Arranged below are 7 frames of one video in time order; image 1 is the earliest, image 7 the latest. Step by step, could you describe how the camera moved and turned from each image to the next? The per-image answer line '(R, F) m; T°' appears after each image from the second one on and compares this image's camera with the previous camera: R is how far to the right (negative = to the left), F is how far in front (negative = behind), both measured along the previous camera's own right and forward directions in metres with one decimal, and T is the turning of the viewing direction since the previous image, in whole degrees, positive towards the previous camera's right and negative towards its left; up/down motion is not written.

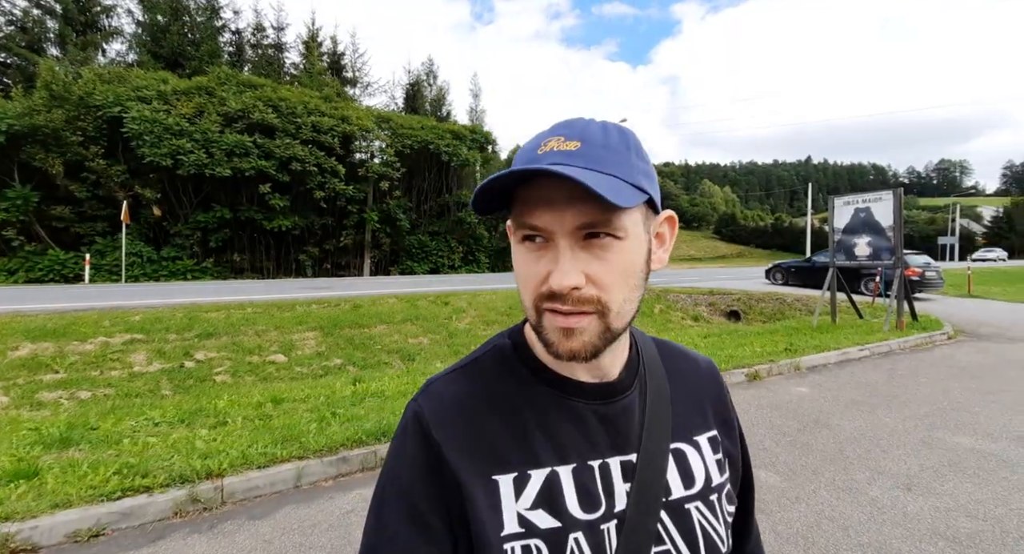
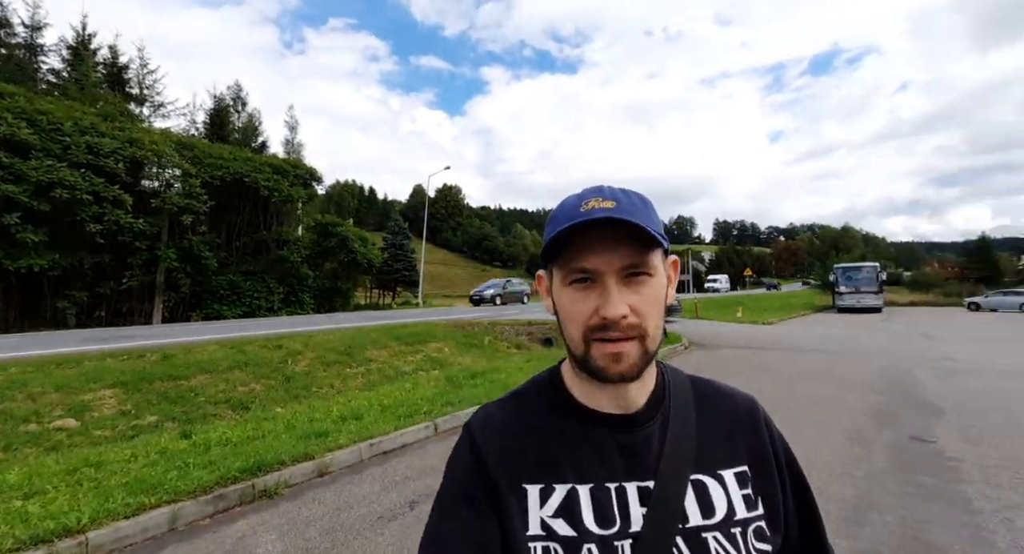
(-0.6, -1.0) m; +23°
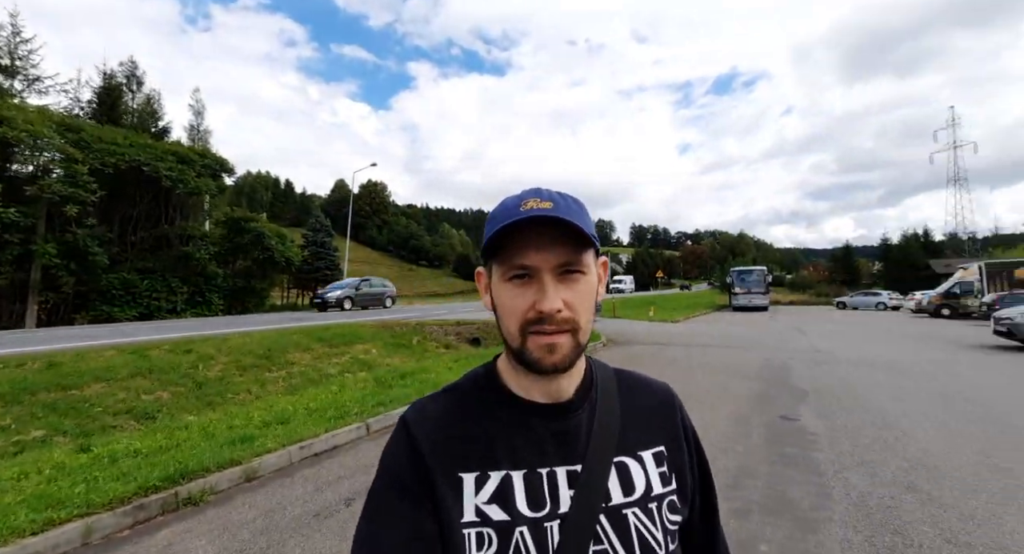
(-0.1, -0.3) m; +9°
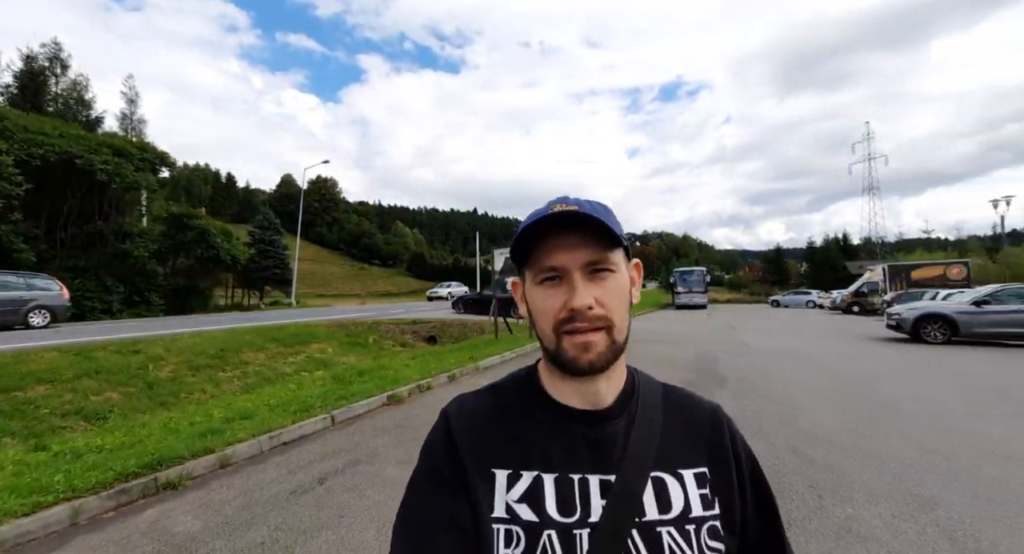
(0.0, -0.6) m; +6°
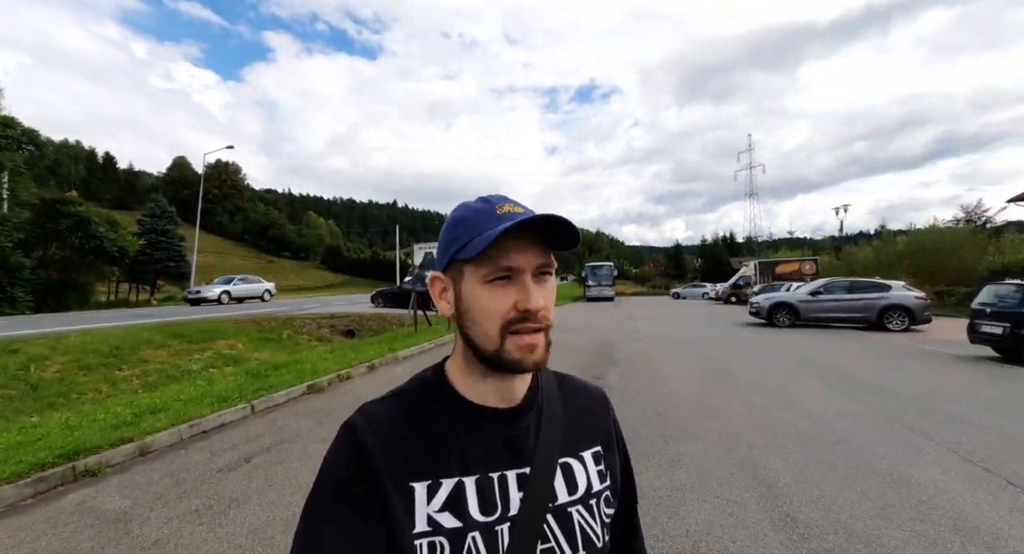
(+0.1, -0.8) m; +10°
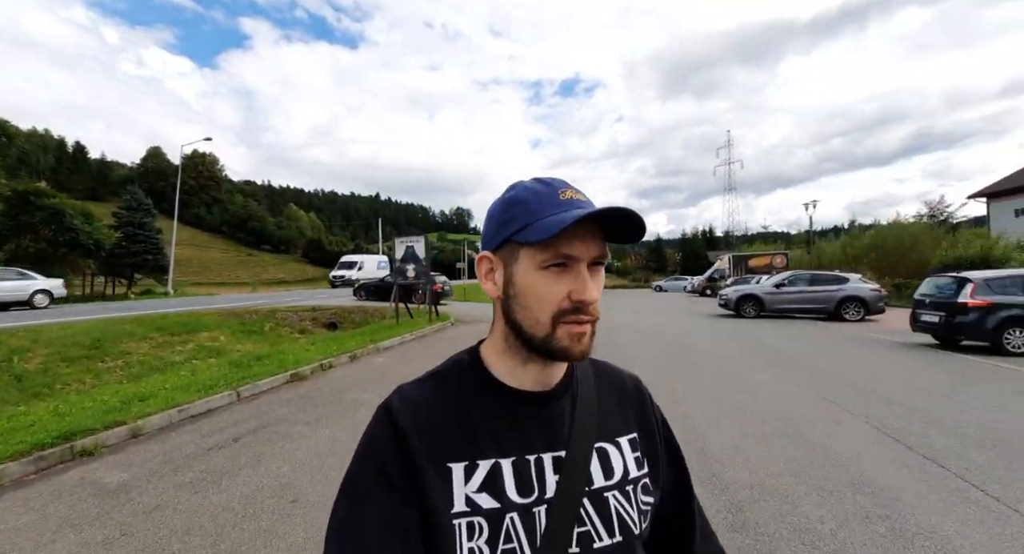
(+0.2, -0.5) m; +2°
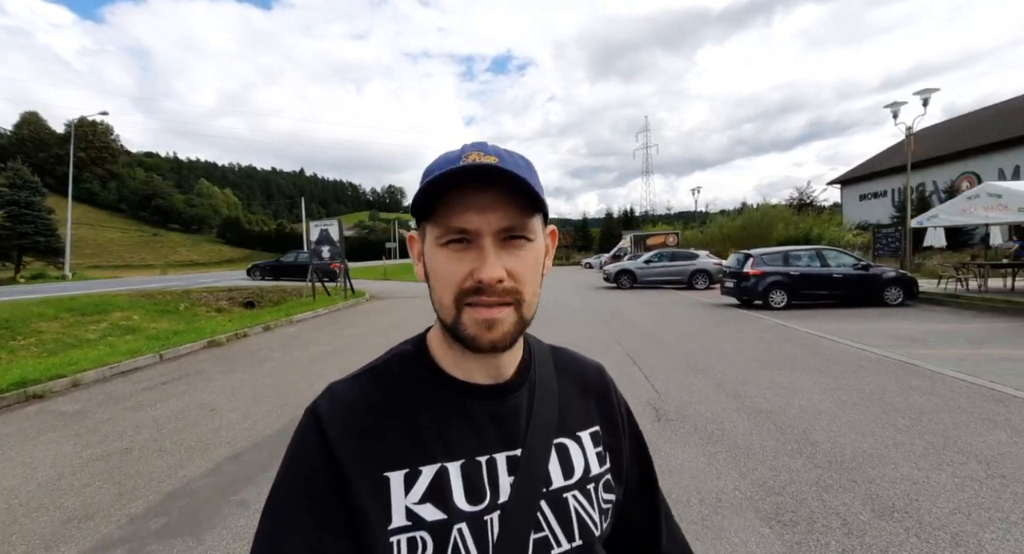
(+1.2, -2.3) m; +8°
